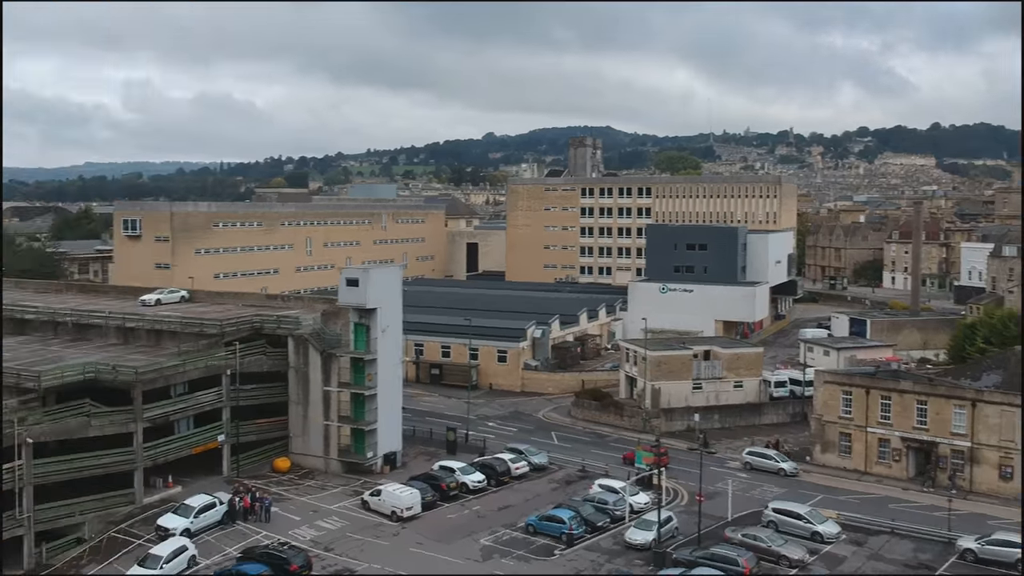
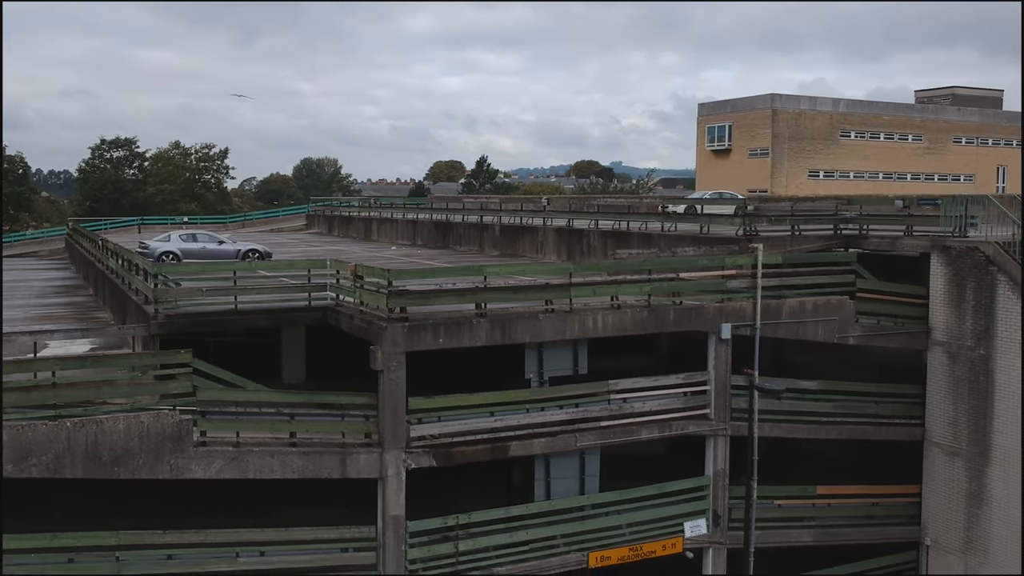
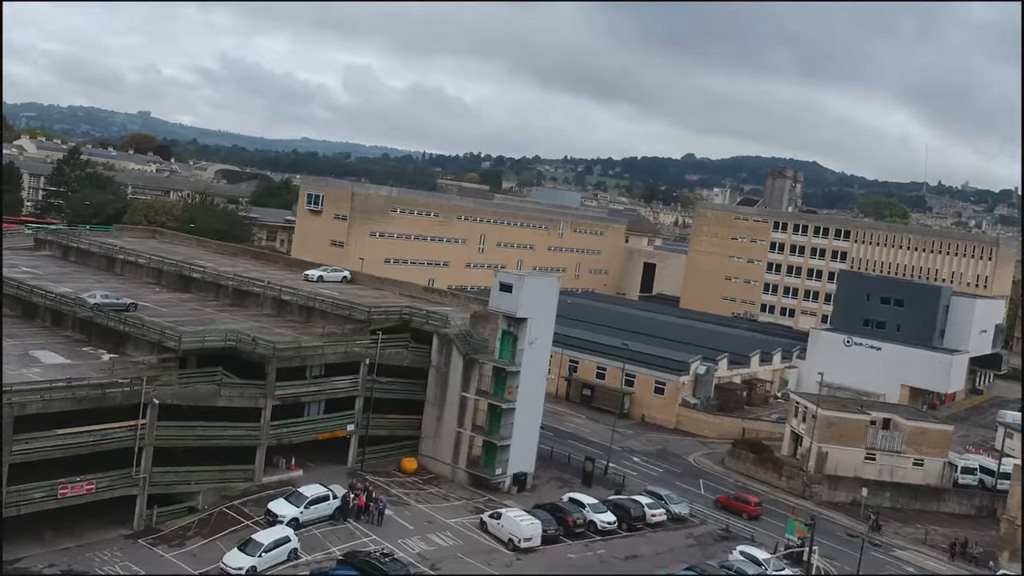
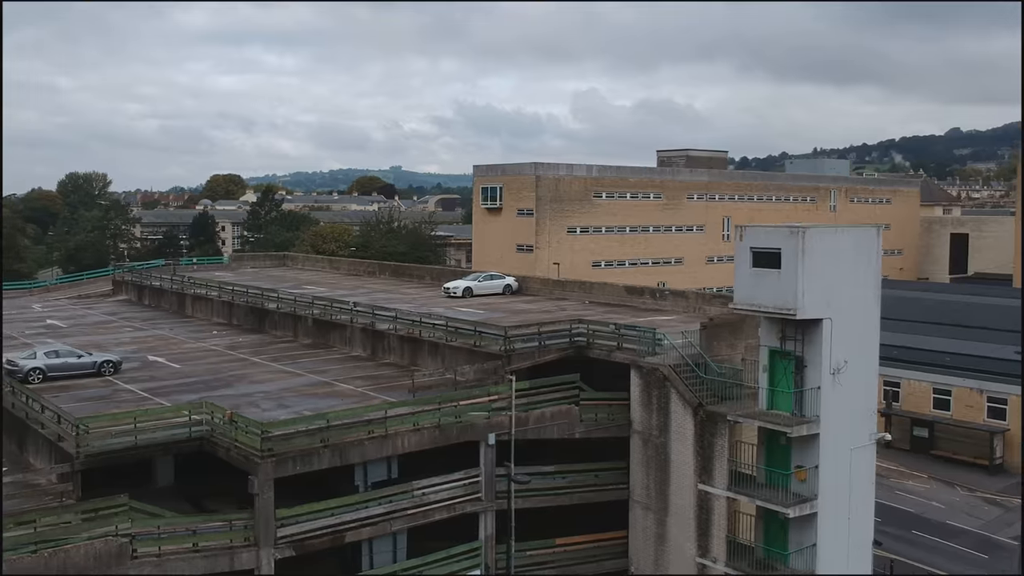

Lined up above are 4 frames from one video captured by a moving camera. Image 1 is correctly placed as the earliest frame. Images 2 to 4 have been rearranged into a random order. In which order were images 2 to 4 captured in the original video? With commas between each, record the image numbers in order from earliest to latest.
3, 4, 2
